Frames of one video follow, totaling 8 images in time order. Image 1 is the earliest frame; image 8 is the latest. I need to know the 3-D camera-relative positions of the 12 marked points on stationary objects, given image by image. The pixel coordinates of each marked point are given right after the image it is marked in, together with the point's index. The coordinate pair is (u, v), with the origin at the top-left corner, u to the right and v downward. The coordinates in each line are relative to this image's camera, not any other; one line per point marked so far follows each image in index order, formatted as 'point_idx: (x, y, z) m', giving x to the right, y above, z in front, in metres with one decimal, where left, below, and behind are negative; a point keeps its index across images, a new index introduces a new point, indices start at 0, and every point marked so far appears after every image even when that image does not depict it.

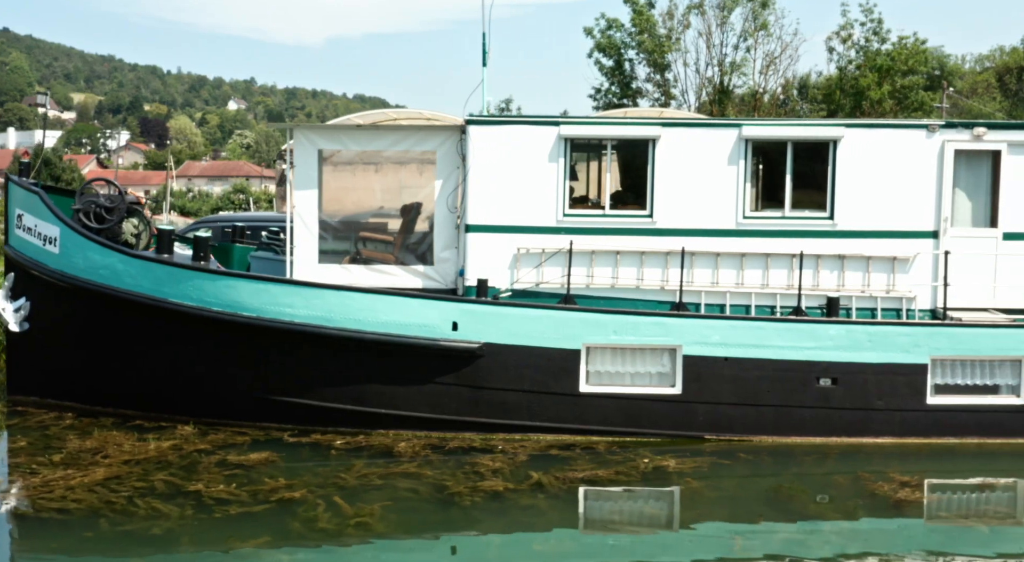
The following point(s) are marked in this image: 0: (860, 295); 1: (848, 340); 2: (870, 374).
0: (+3.3, -0.1, +8.5) m
1: (+3.0, -0.5, +8.1) m
2: (+3.2, -0.8, +8.1) m
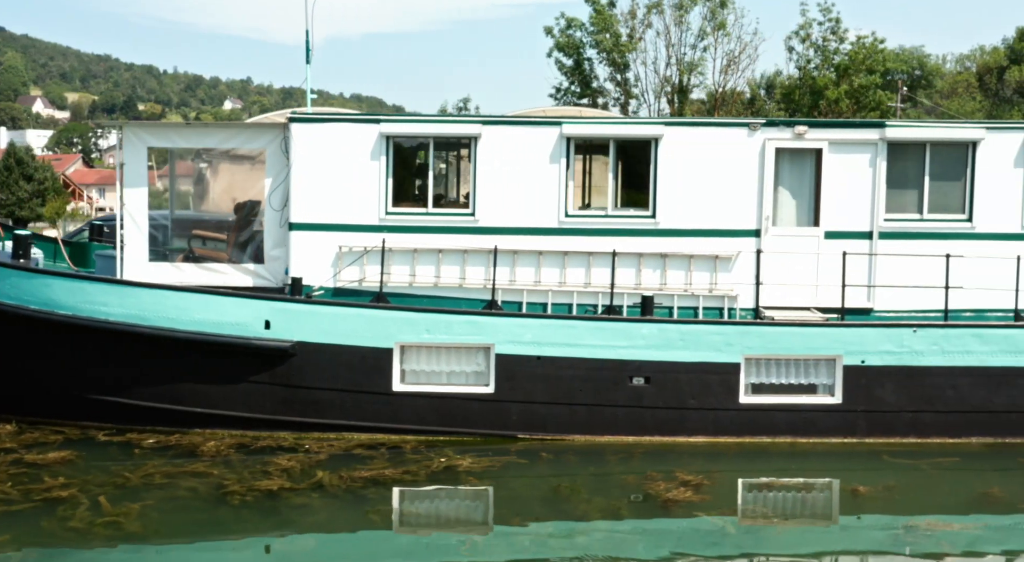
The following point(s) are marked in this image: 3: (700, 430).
0: (+1.6, -0.1, +8.4) m
1: (+1.3, -0.5, +8.0) m
2: (+1.5, -0.8, +8.0) m
3: (+1.7, -1.3, +8.1) m
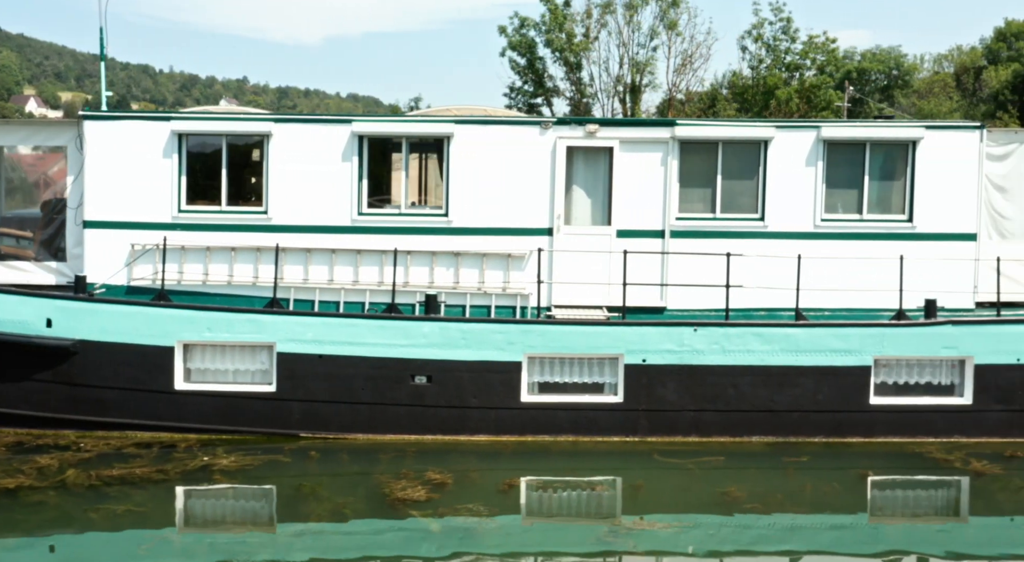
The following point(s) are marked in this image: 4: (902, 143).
0: (-0.4, -0.1, +8.4) m
1: (-0.6, -0.5, +8.0) m
2: (-0.4, -0.8, +8.0) m
3: (-0.3, -1.3, +8.1) m
4: (+3.7, +1.3, +8.4) m
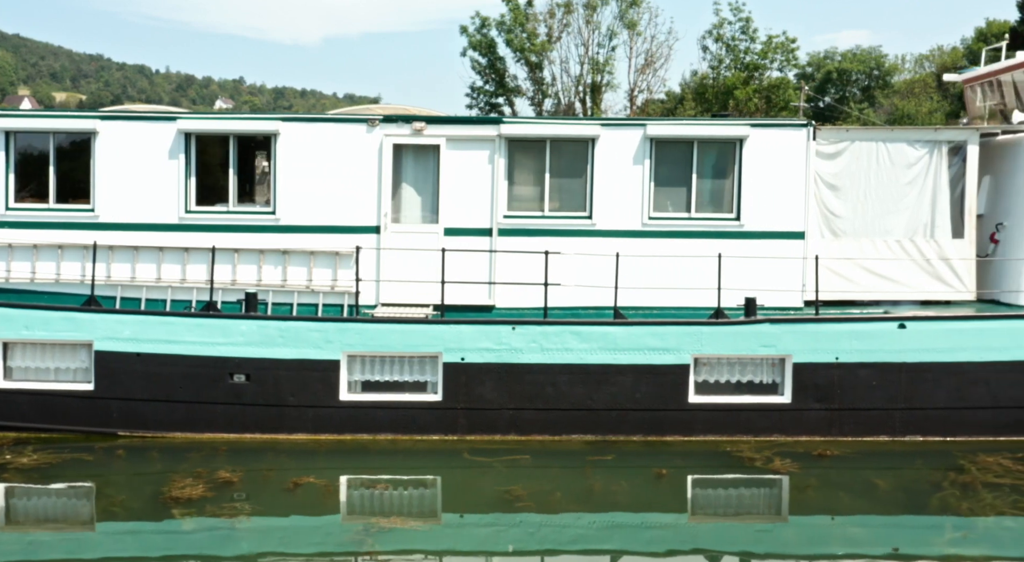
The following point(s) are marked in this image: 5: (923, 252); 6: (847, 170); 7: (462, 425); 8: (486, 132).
0: (-2.0, -0.1, +8.4) m
1: (-2.3, -0.5, +8.0) m
2: (-2.1, -0.8, +8.0) m
3: (-1.9, -1.3, +8.0) m
4: (+2.0, +1.3, +8.4) m
5: (+3.9, +0.3, +8.6) m
6: (+3.2, +1.1, +8.6) m
7: (-0.5, -1.3, +8.0) m
8: (-0.2, +1.4, +8.3) m
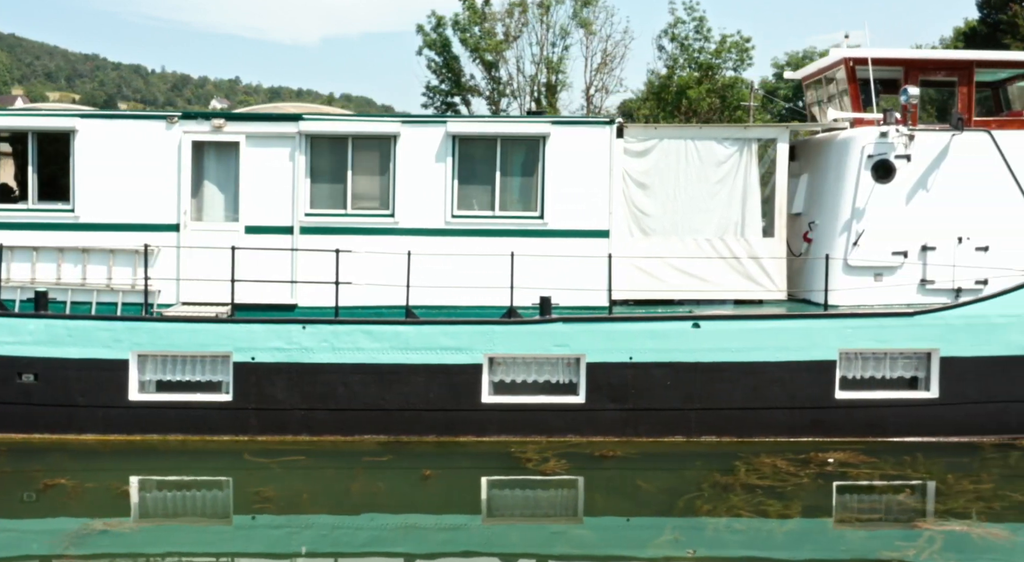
0: (-3.8, -0.1, +8.3) m
1: (-4.1, -0.5, +7.9) m
2: (-3.9, -0.8, +7.9) m
3: (-3.8, -1.3, +7.9) m
4: (+0.2, +1.3, +8.3) m
5: (+2.1, +0.3, +8.5) m
6: (+1.4, +1.1, +8.5) m
7: (-2.3, -1.3, +7.9) m
8: (-2.1, +1.4, +8.2) m
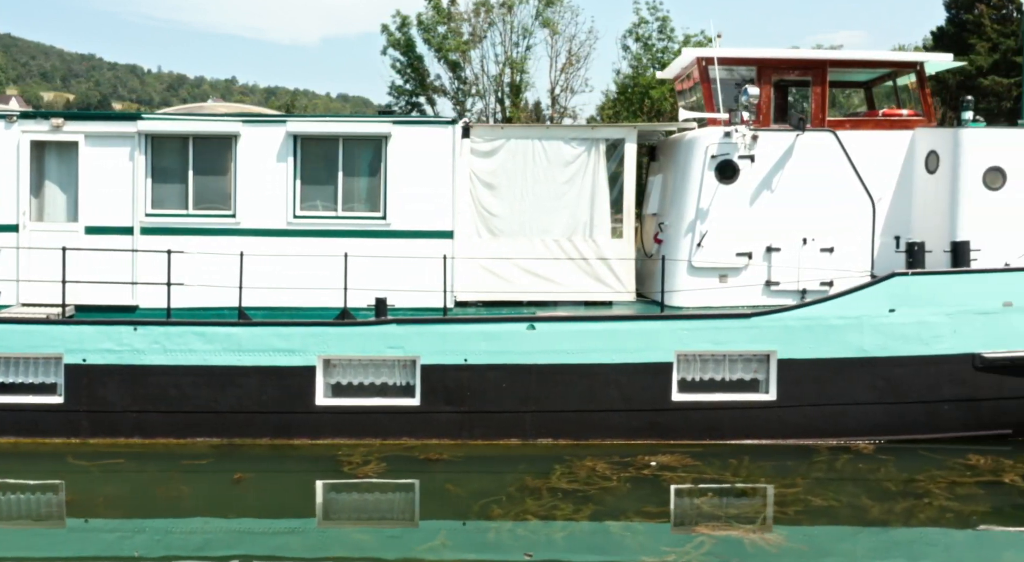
0: (-5.3, -0.1, +8.2) m
1: (-5.6, -0.5, +7.8) m
2: (-5.4, -0.8, +7.8) m
3: (-5.2, -1.3, +7.9) m
4: (-1.3, +1.3, +8.2) m
5: (+0.6, +0.3, +8.4) m
6: (-0.1, +1.1, +8.4) m
7: (-3.7, -1.3, +7.8) m
8: (-3.5, +1.4, +8.2) m
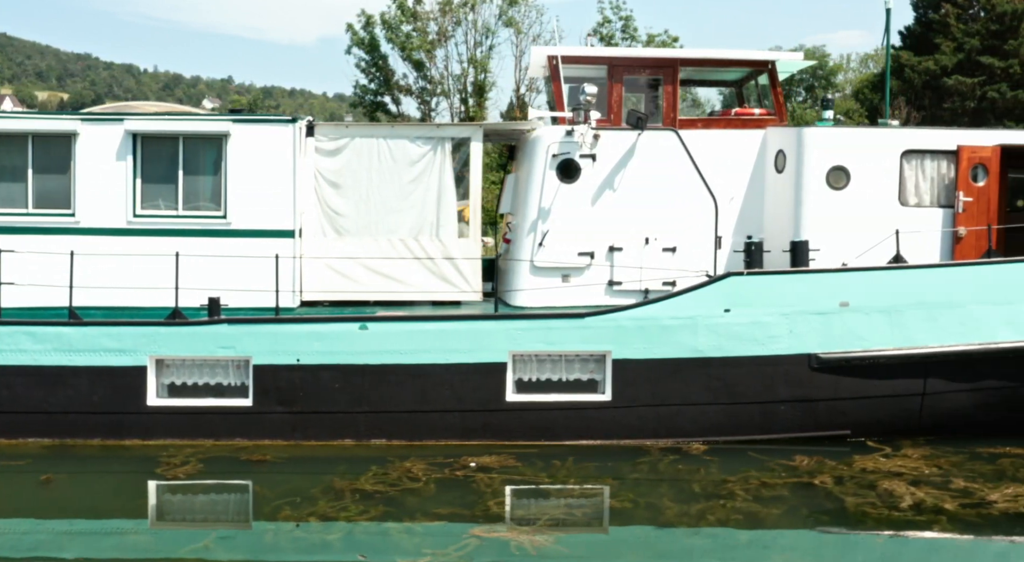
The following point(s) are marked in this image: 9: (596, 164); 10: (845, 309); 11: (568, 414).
0: (-6.7, -0.1, +8.2) m
1: (-7.0, -0.5, +7.8) m
2: (-6.8, -0.8, +7.8) m
3: (-6.6, -1.3, +7.8) m
4: (-2.7, +1.3, +8.1) m
5: (-0.8, +0.3, +8.4) m
6: (-1.5, +1.1, +8.4) m
7: (-5.2, -1.3, +7.8) m
8: (-5.0, +1.4, +8.1) m
9: (+0.8, +1.1, +8.1) m
10: (+2.9, -0.2, +7.7) m
11: (+0.5, -1.2, +7.8) m
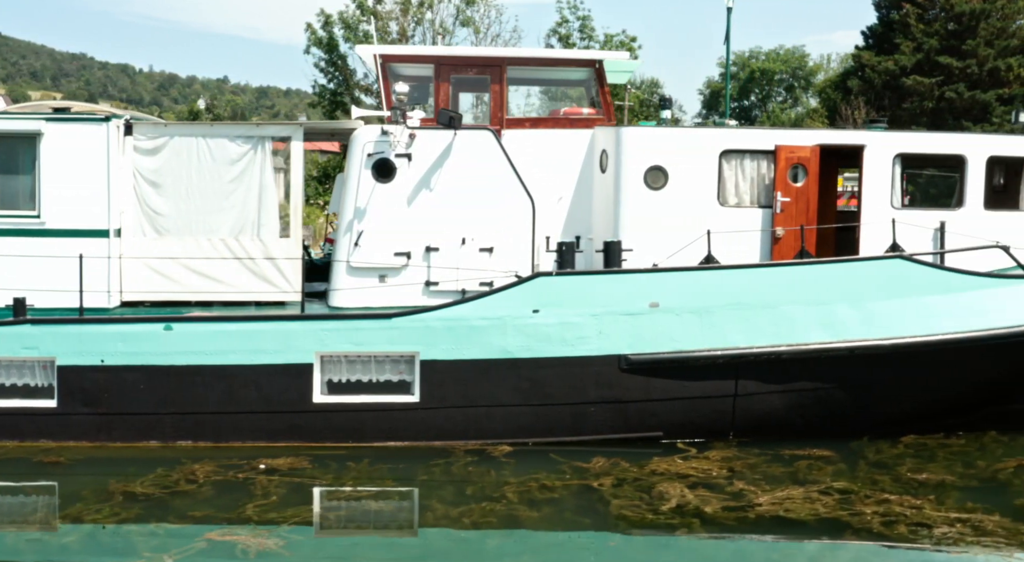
0: (-8.4, -0.1, +8.1) m
1: (-8.7, -0.5, +7.7) m
2: (-8.5, -0.8, +7.7) m
3: (-8.3, -1.3, +7.7) m
4: (-4.4, +1.3, +8.1) m
5: (-2.5, +0.3, +8.3) m
6: (-3.2, +1.1, +8.3) m
7: (-6.9, -1.3, +7.7) m
8: (-6.6, +1.4, +8.1) m
9: (-0.9, +1.1, +8.0) m
10: (+1.2, -0.2, +7.7) m
11: (-1.2, -1.2, +7.7) m
